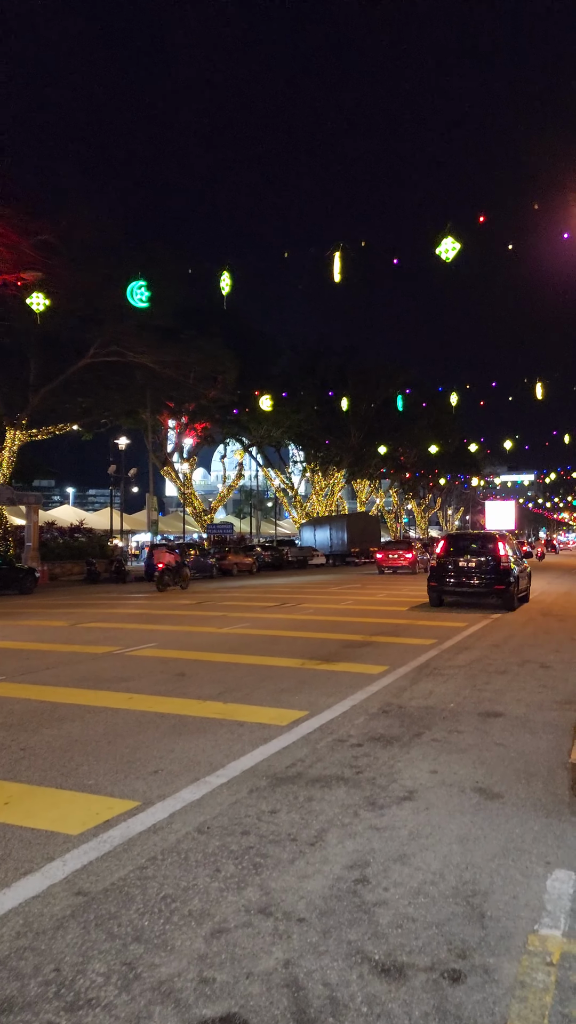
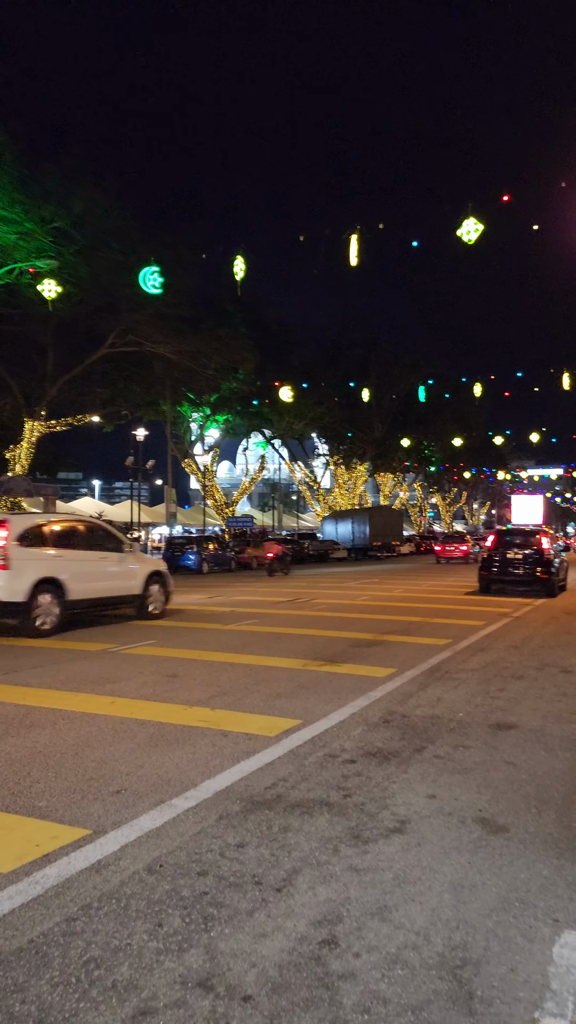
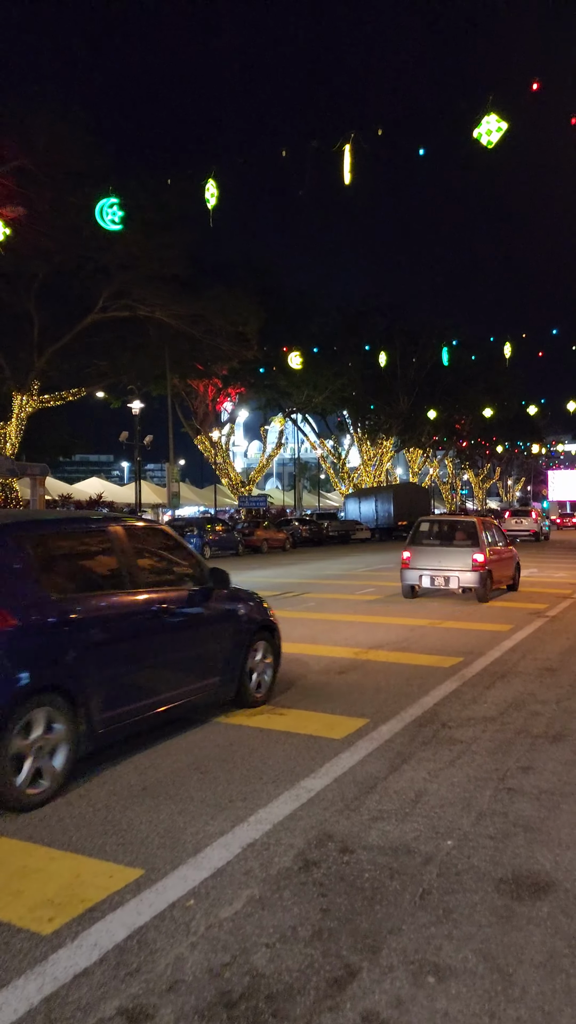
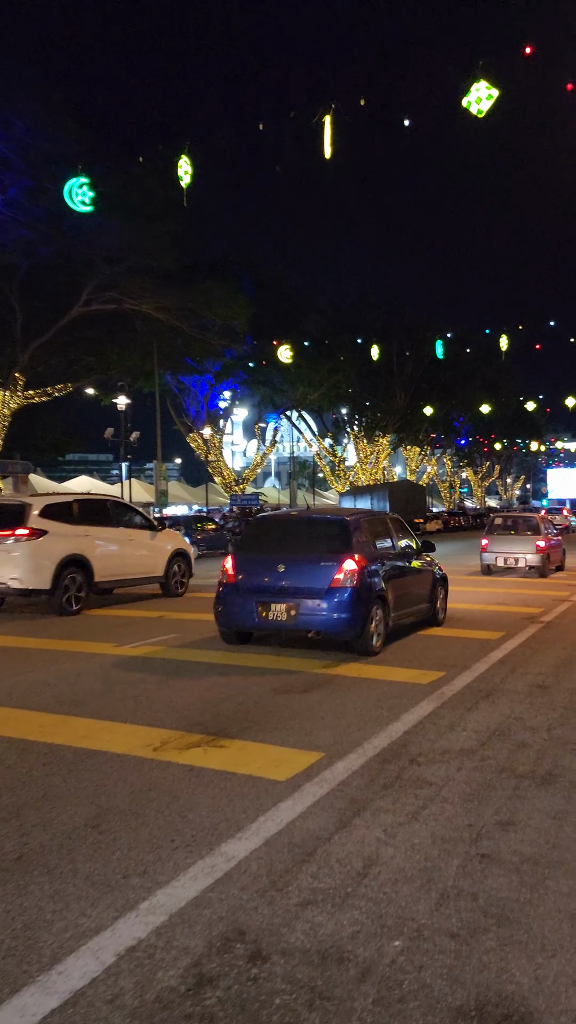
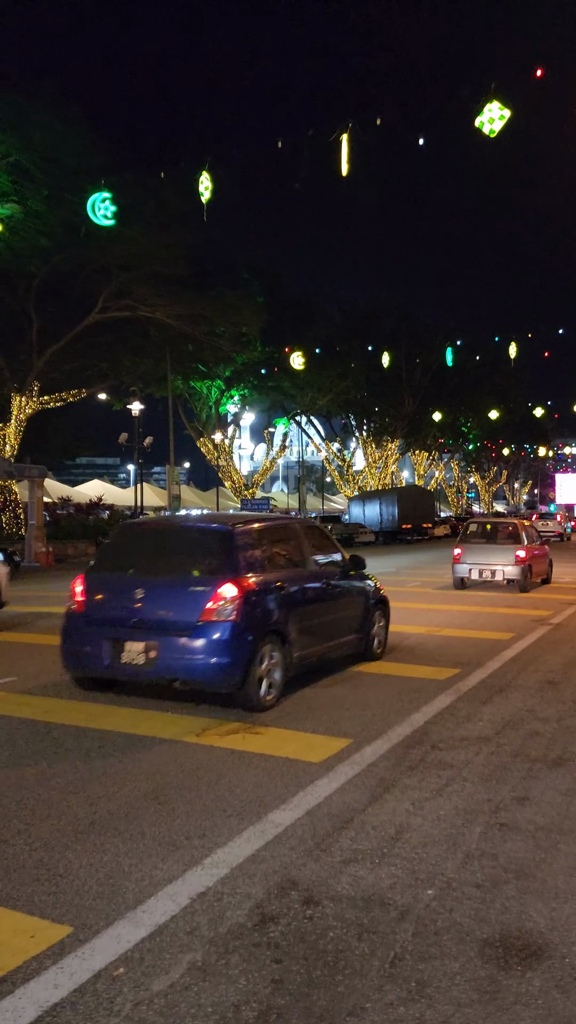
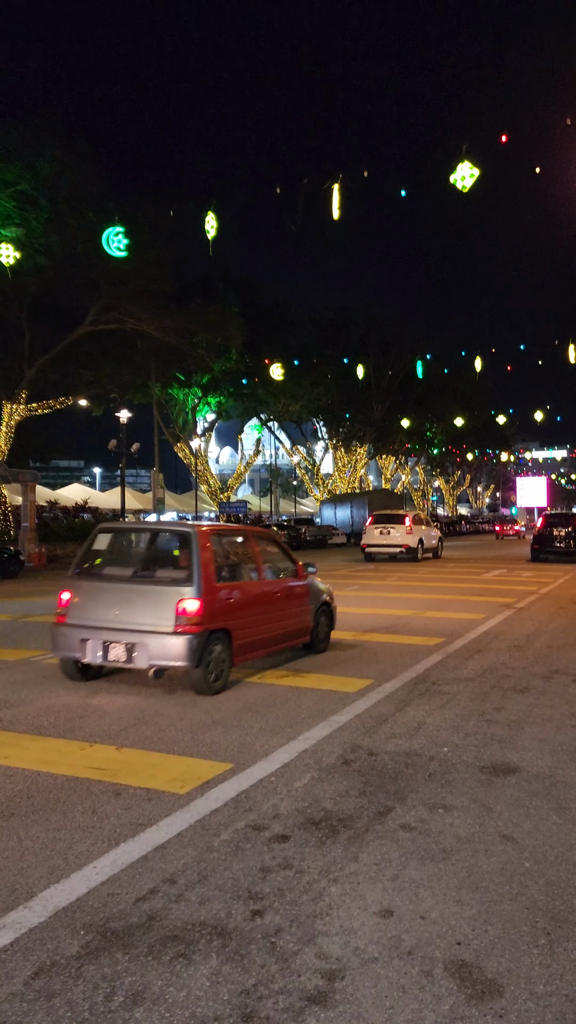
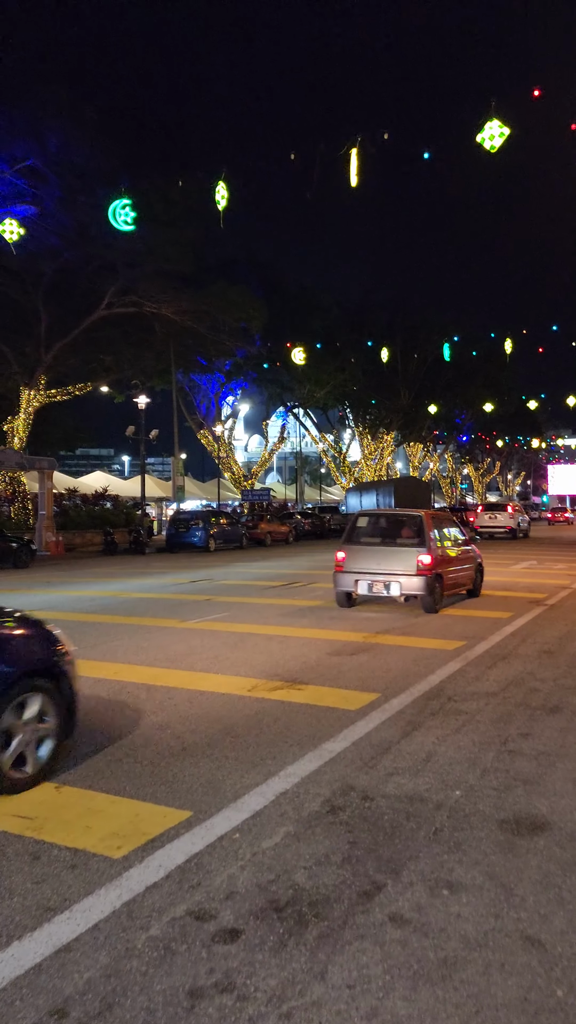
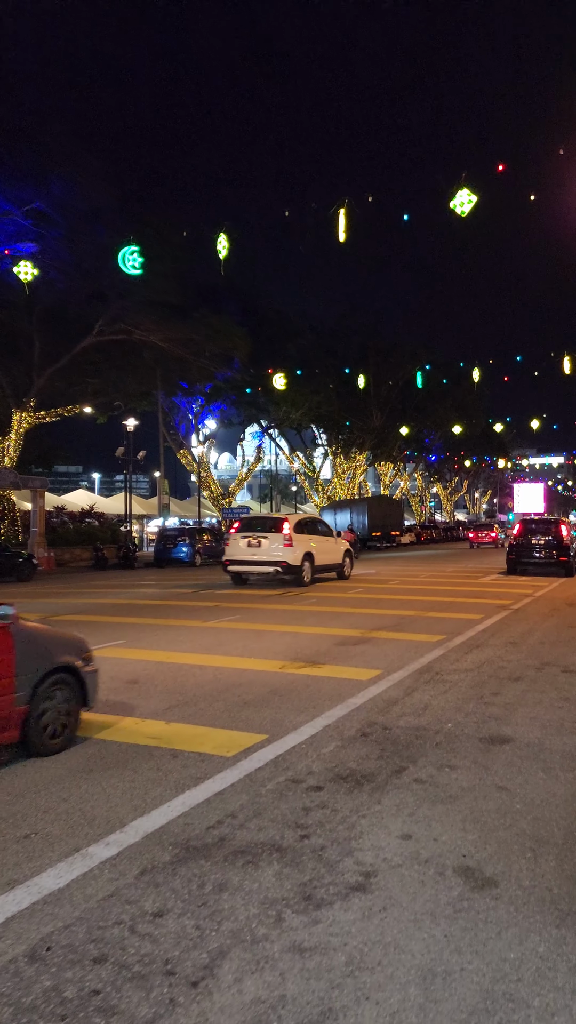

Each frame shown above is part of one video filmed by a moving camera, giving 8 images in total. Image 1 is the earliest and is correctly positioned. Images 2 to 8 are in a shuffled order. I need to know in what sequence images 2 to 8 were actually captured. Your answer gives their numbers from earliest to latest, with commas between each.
2, 8, 6, 7, 3, 5, 4
